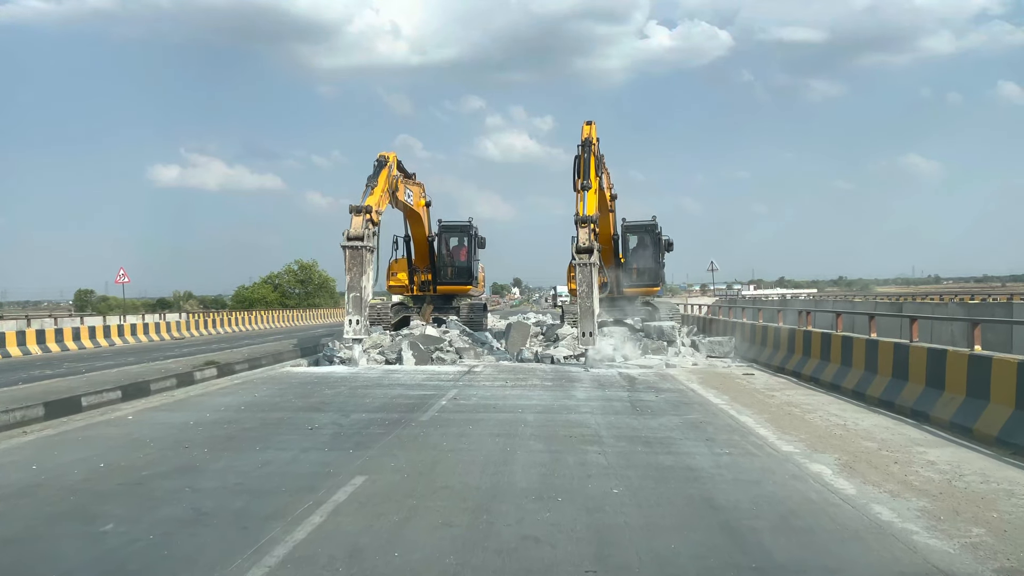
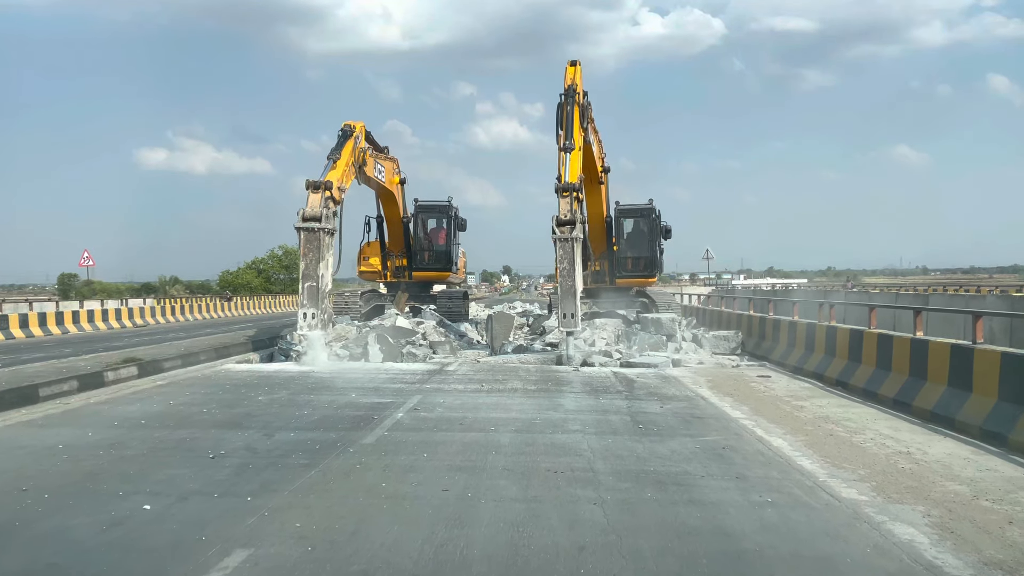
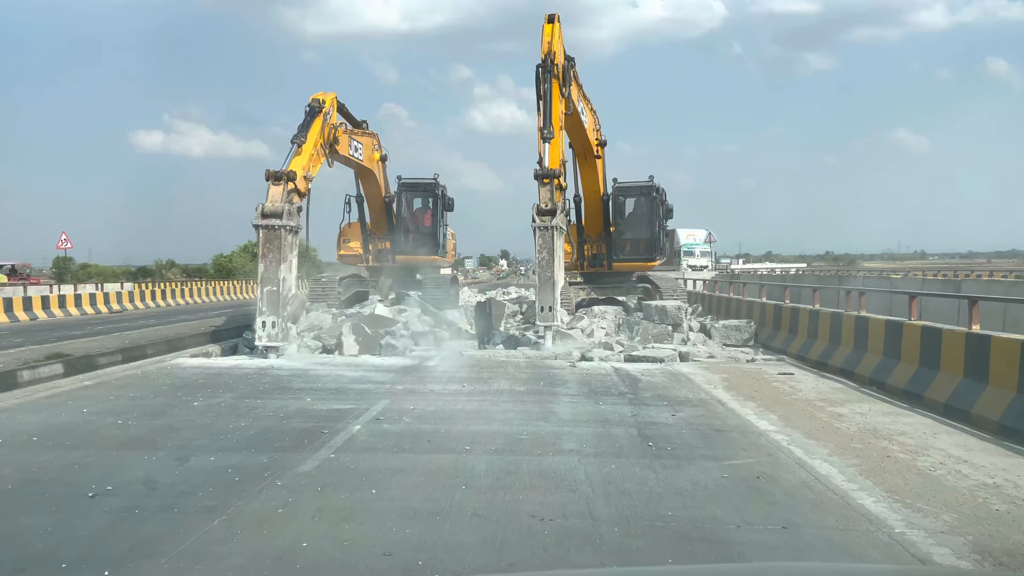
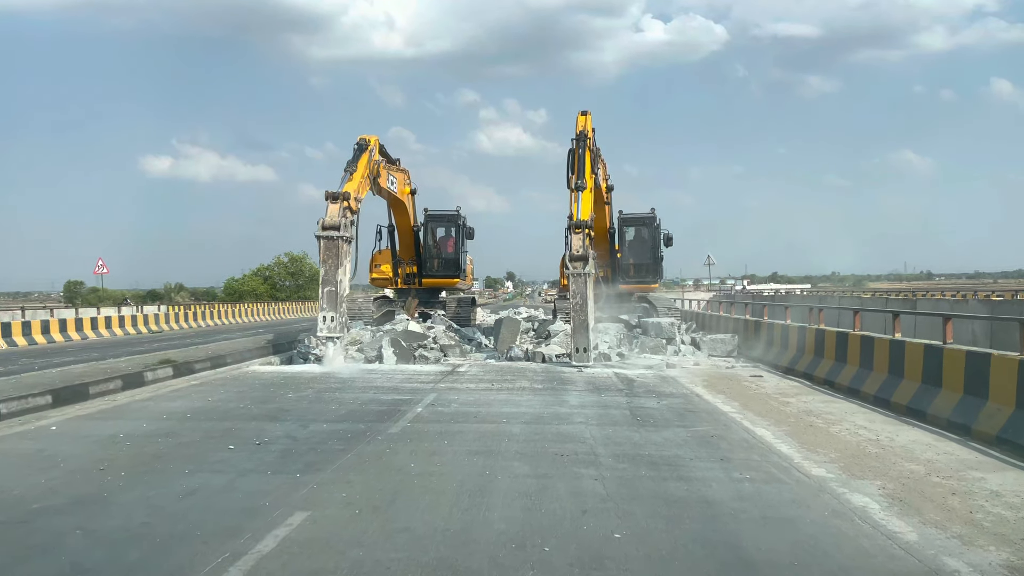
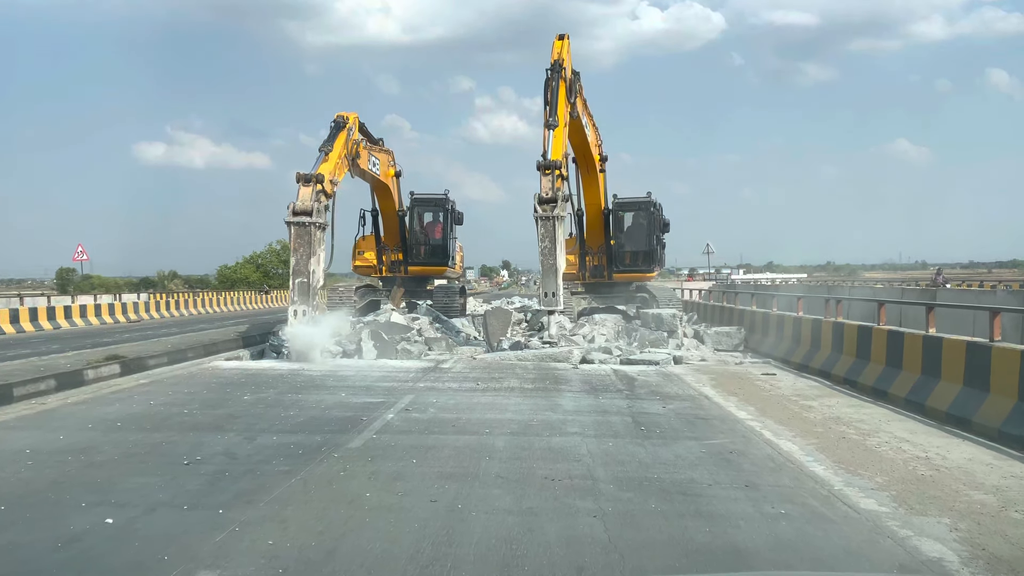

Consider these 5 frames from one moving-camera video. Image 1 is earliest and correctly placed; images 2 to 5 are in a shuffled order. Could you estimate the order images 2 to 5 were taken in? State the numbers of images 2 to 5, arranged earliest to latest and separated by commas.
4, 2, 5, 3
